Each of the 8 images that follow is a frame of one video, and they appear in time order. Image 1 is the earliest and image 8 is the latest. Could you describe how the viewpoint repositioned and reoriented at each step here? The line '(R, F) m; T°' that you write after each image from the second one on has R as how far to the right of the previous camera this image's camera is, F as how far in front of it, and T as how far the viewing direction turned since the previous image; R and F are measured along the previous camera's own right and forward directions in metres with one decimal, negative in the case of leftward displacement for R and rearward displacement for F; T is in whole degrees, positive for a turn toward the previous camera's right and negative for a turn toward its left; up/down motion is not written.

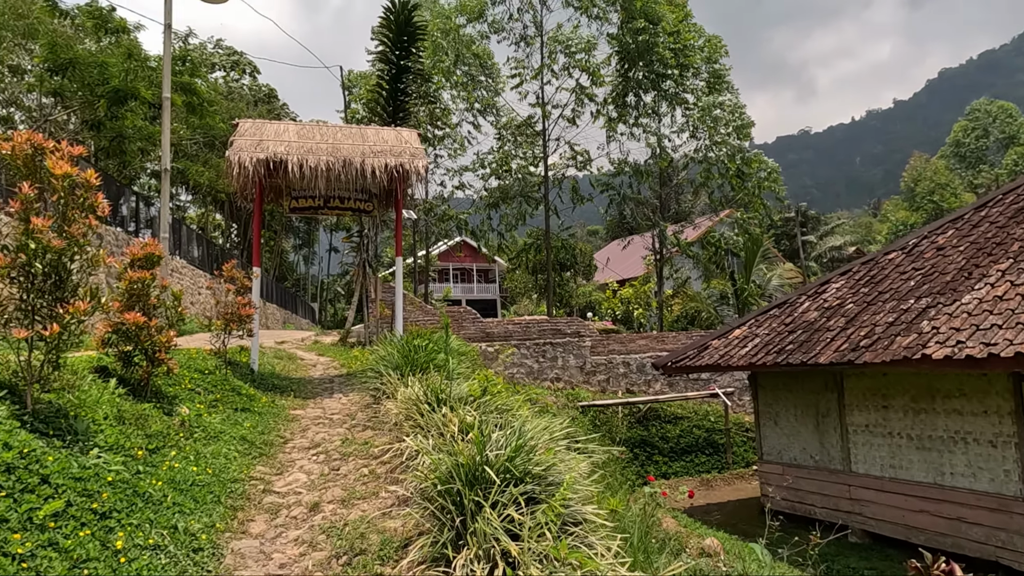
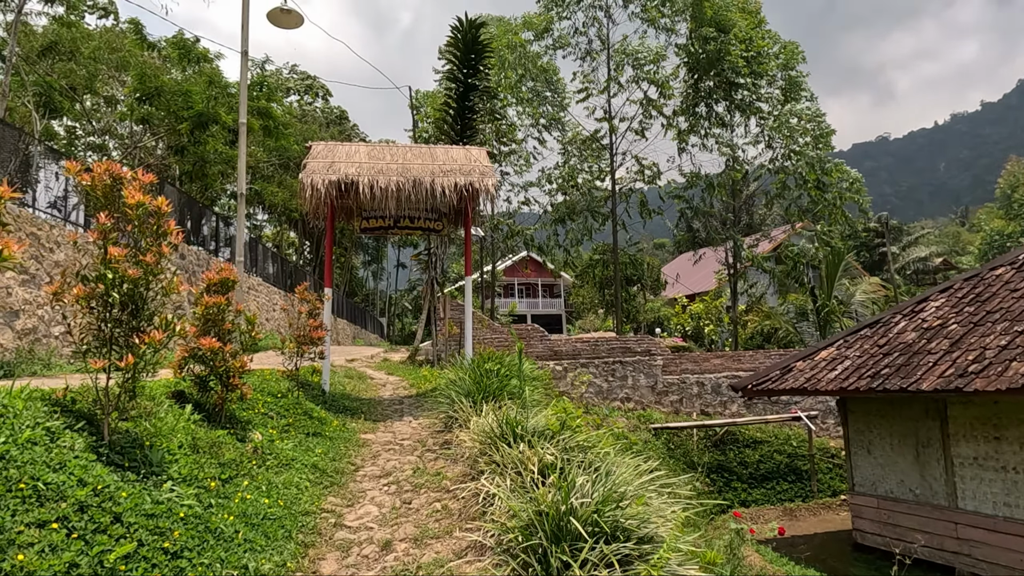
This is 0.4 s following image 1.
(-0.1, +0.2) m; -6°
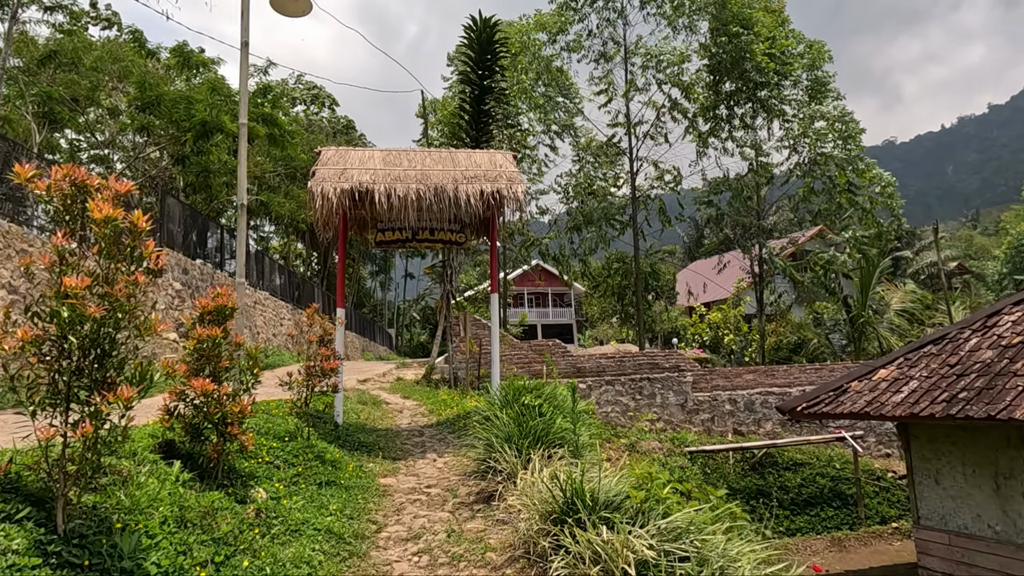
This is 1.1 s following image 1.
(-0.2, +0.7) m; -1°
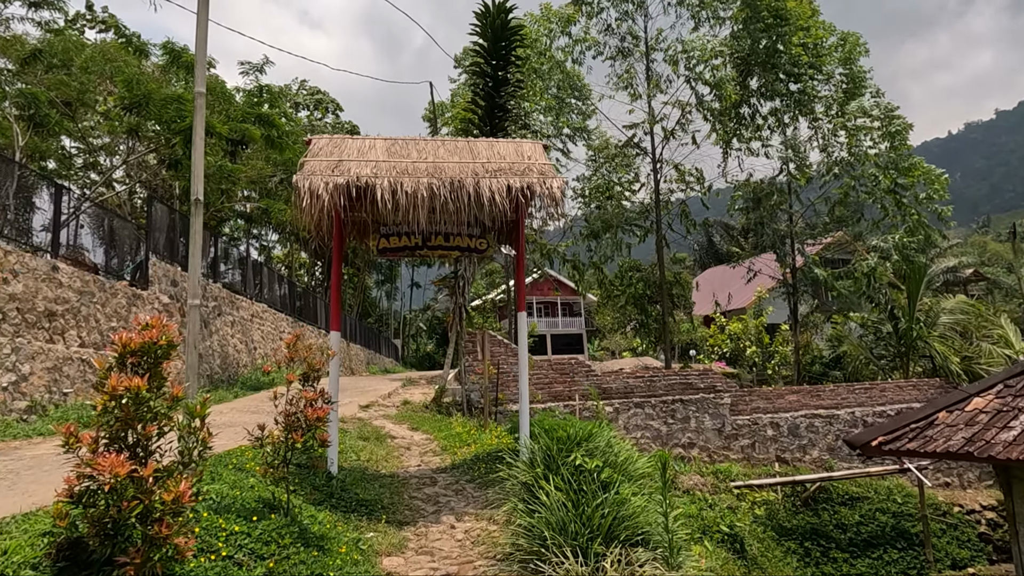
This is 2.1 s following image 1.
(-0.2, +1.1) m; 0°
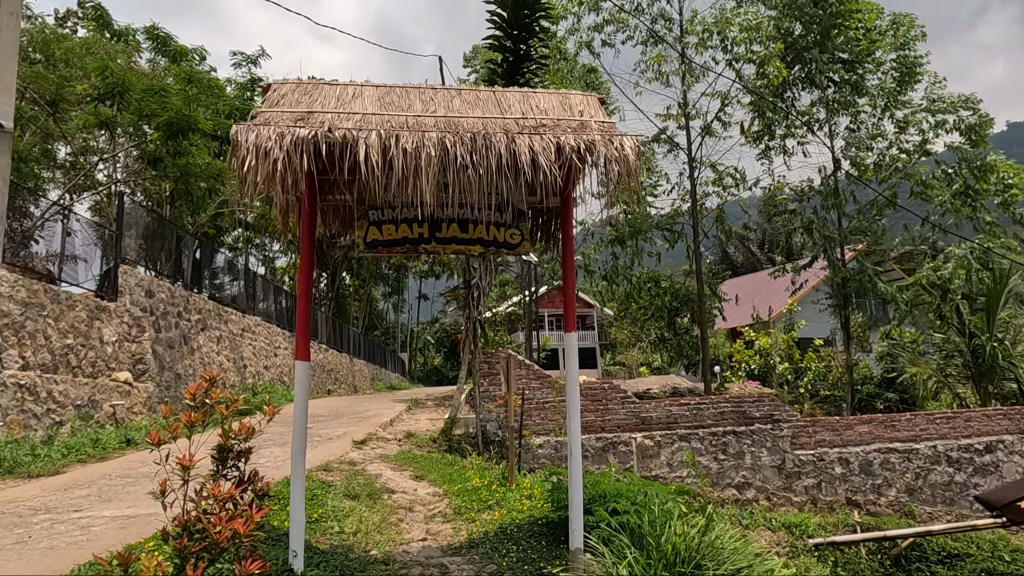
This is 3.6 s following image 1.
(-0.2, +1.6) m; -1°
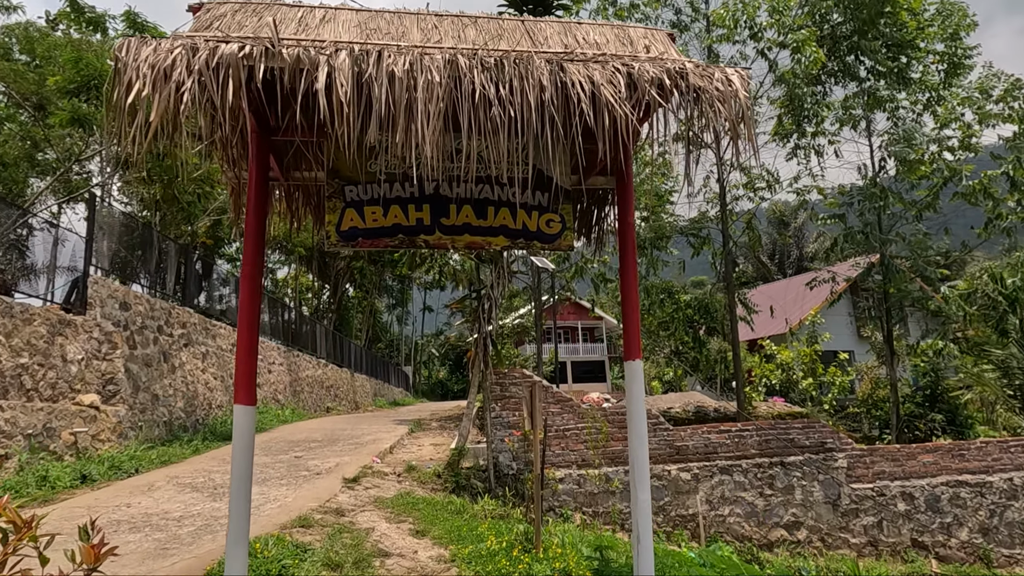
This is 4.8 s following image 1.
(-0.1, +1.1) m; 0°
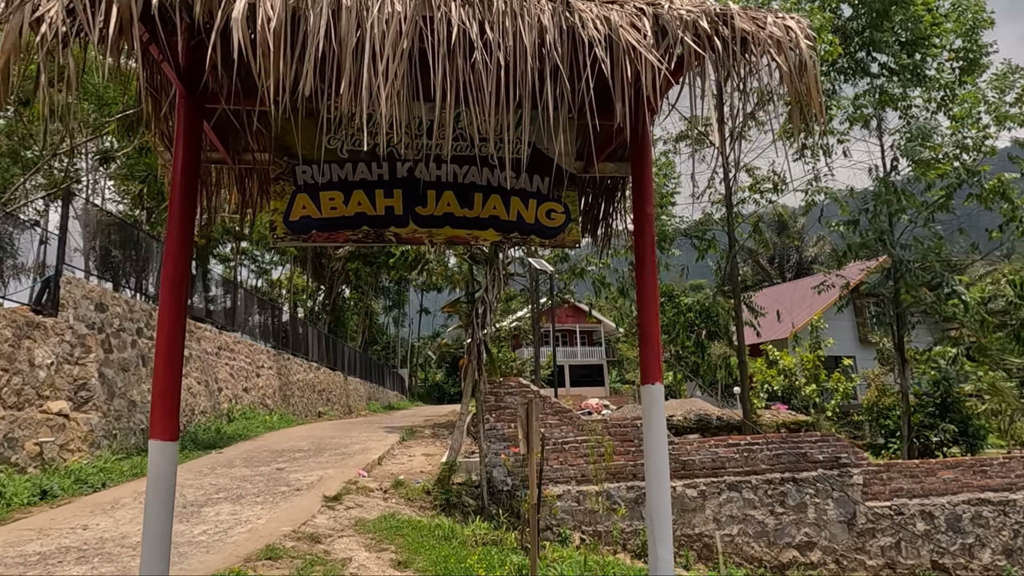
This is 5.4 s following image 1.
(0.0, +0.5) m; 0°
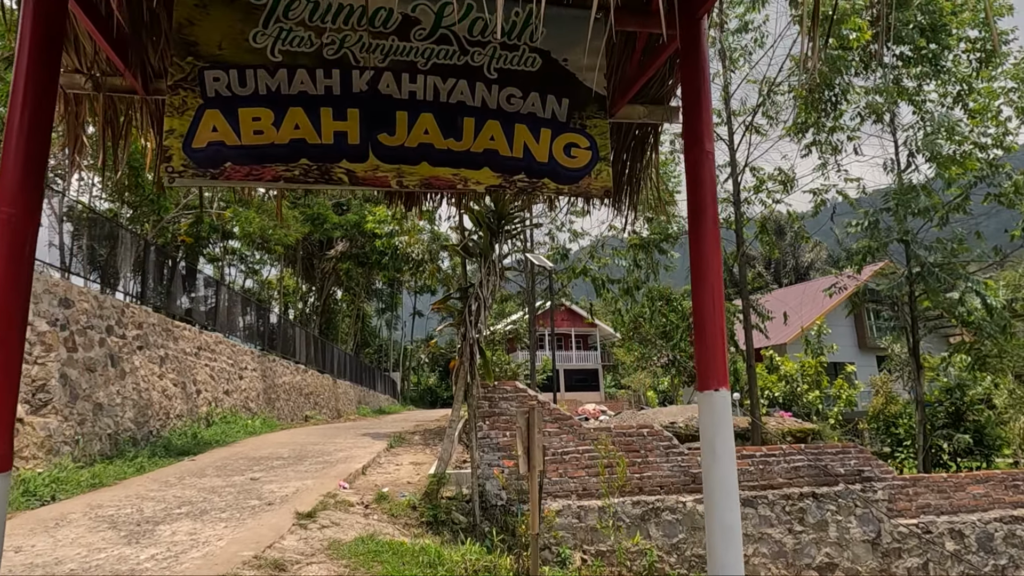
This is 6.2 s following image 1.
(0.0, +0.6) m; 0°
